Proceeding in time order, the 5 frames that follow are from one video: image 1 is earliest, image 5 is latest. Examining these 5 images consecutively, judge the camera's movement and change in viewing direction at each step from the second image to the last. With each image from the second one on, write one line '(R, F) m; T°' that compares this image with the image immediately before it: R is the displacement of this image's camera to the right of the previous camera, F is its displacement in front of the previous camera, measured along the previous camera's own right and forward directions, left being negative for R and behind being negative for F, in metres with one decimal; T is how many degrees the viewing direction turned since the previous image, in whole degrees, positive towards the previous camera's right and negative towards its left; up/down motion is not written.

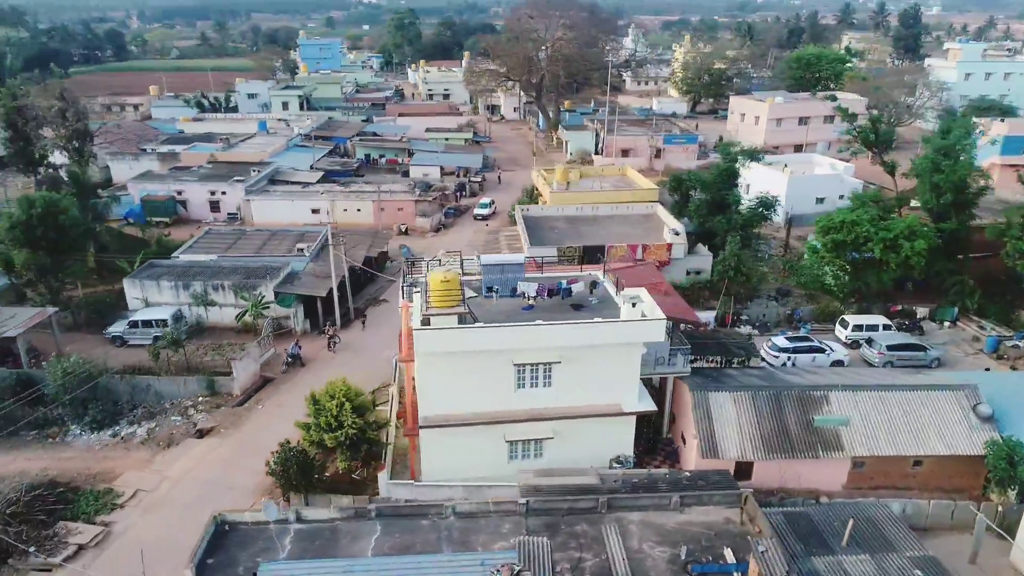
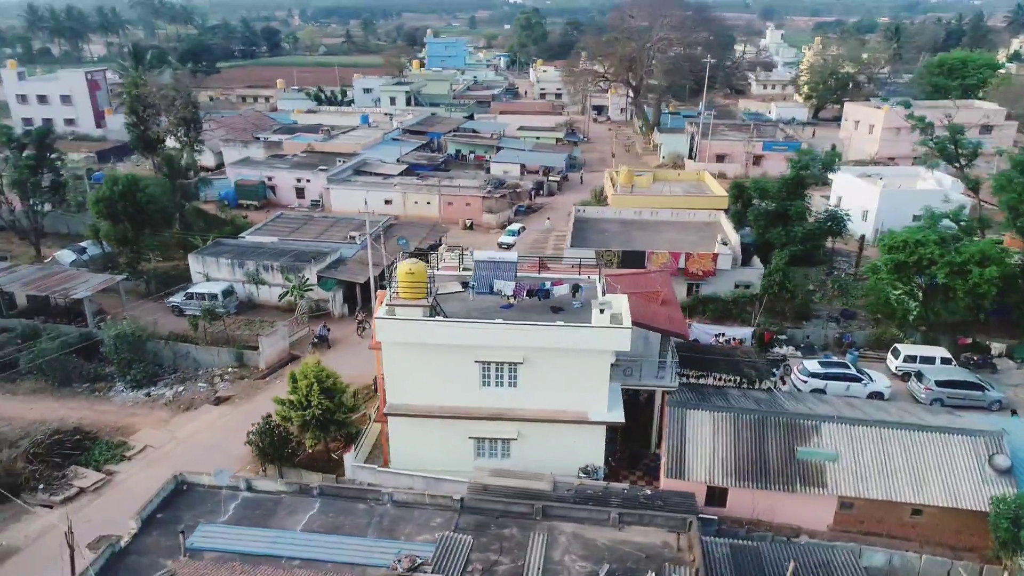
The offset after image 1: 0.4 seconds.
(+2.7, +0.3) m; -10°
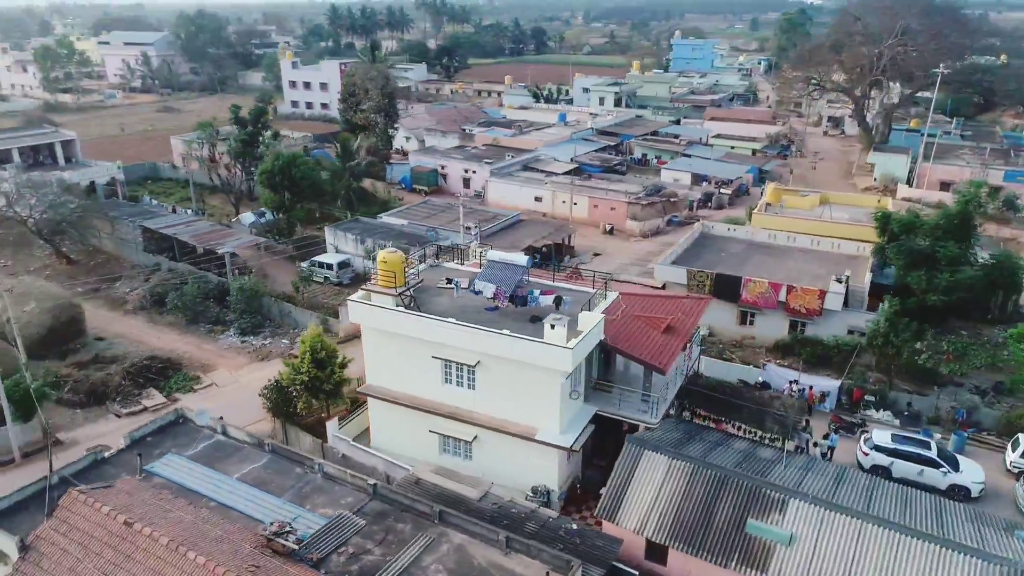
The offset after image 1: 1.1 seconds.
(+4.7, +1.1) m; -20°
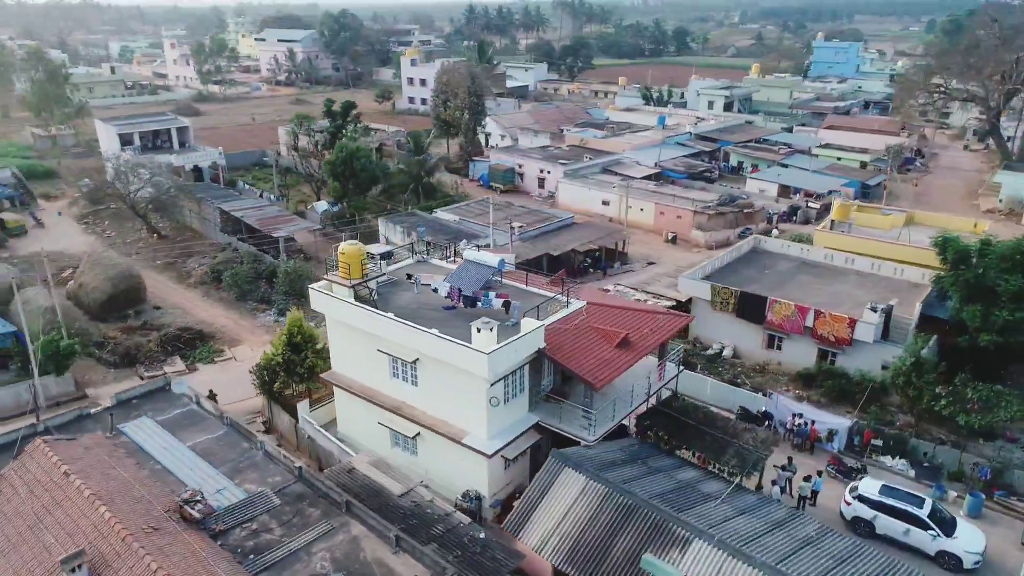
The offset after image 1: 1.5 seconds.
(+3.2, +0.5) m; -11°
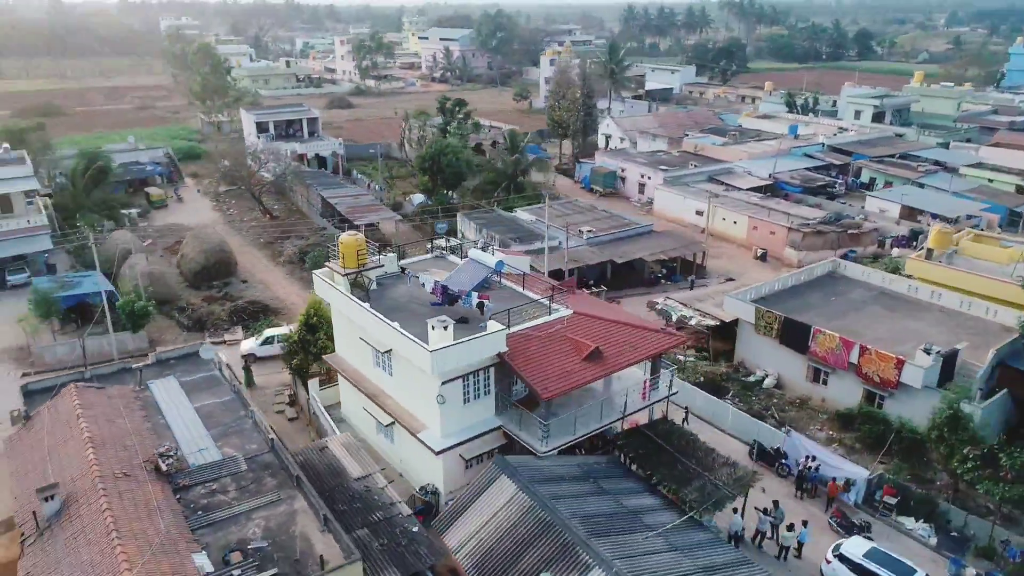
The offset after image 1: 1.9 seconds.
(+3.1, +0.4) m; -13°
